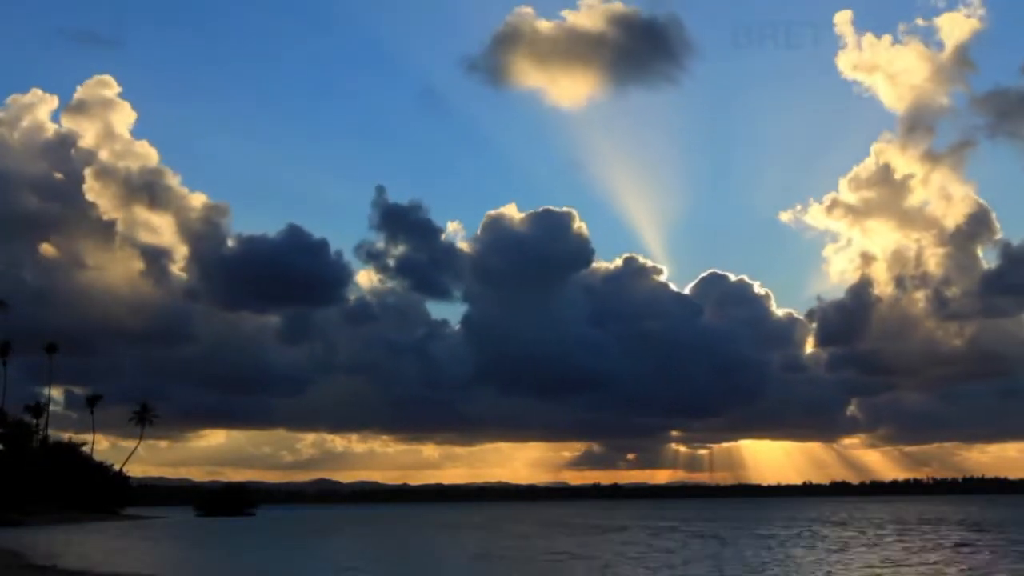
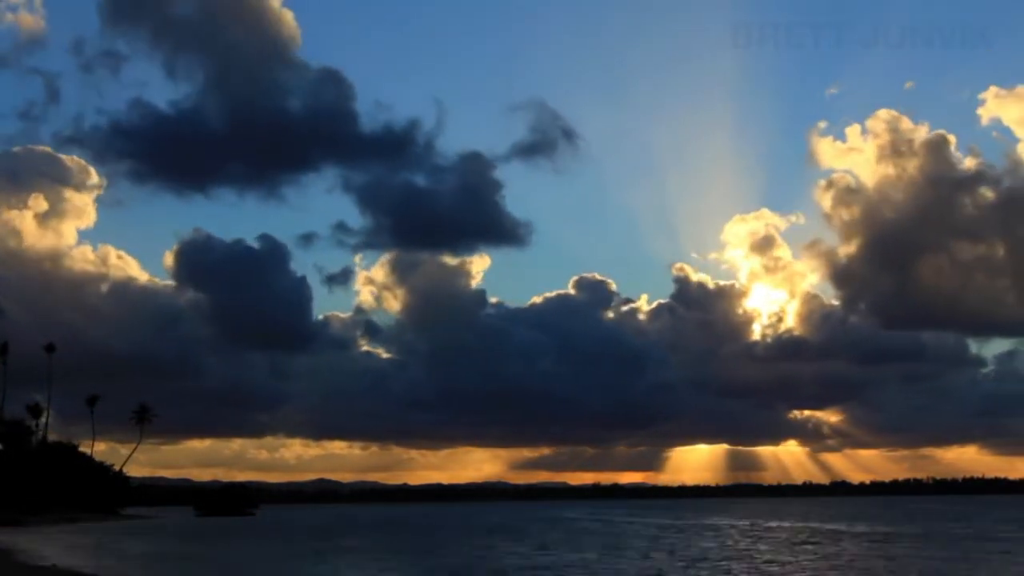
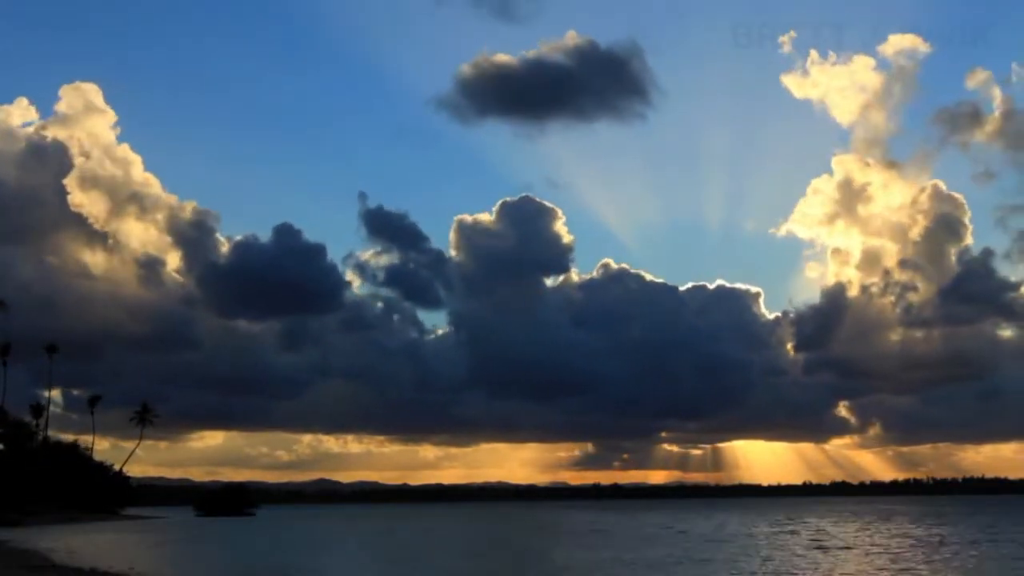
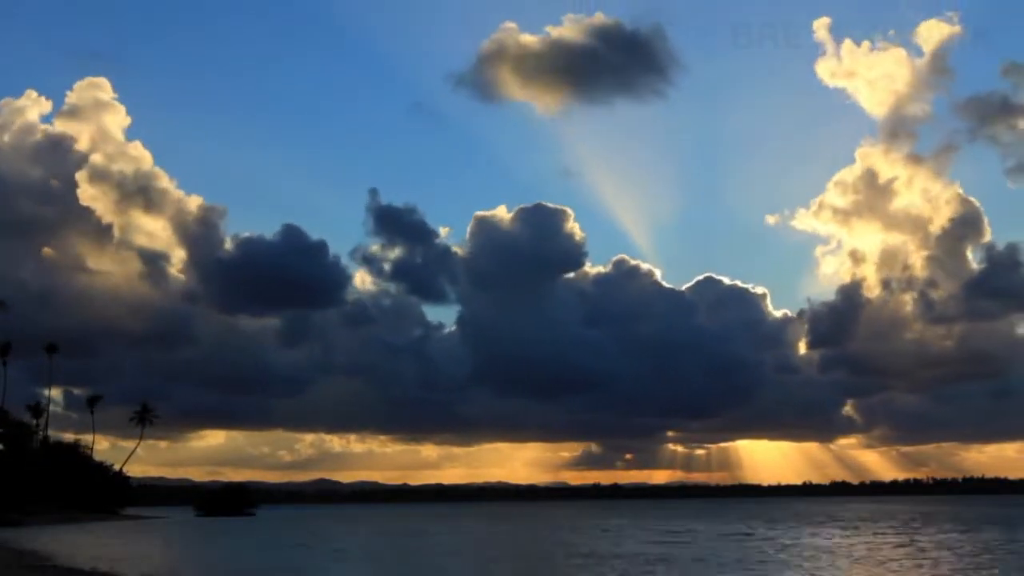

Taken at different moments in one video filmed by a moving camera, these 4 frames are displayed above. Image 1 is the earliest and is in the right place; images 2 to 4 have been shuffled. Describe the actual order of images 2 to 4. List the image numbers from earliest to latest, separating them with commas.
4, 3, 2
